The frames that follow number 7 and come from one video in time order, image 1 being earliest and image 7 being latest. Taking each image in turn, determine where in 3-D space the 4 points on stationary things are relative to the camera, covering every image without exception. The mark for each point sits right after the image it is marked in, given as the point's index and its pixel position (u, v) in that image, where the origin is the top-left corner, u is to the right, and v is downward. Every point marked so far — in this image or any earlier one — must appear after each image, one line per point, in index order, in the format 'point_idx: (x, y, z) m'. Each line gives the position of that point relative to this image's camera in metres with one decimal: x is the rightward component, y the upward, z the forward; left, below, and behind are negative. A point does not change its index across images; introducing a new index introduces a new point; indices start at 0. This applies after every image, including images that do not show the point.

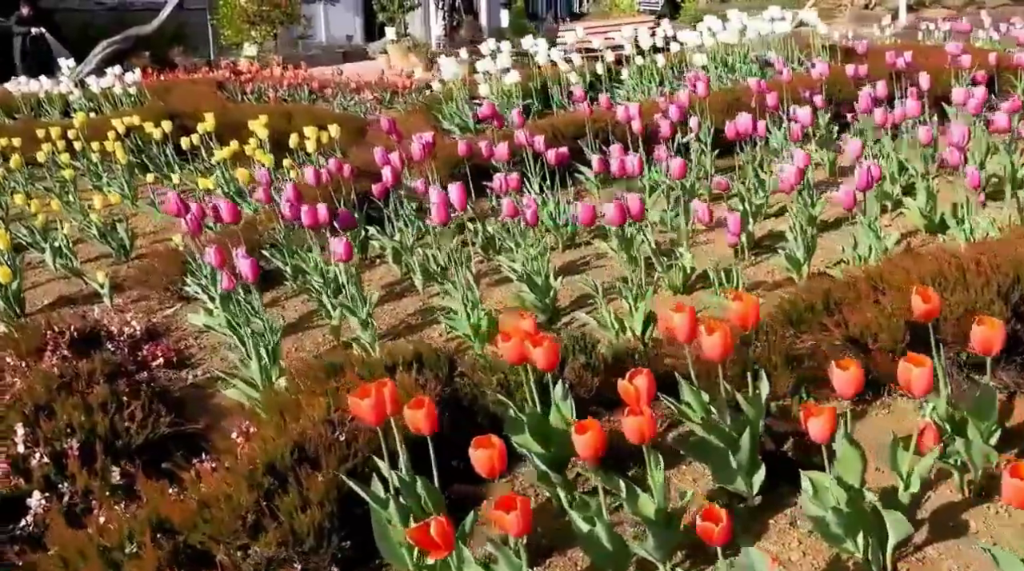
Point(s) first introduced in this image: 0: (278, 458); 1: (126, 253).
0: (-0.6, -0.4, +2.6) m
1: (-2.2, +0.2, +6.0) m
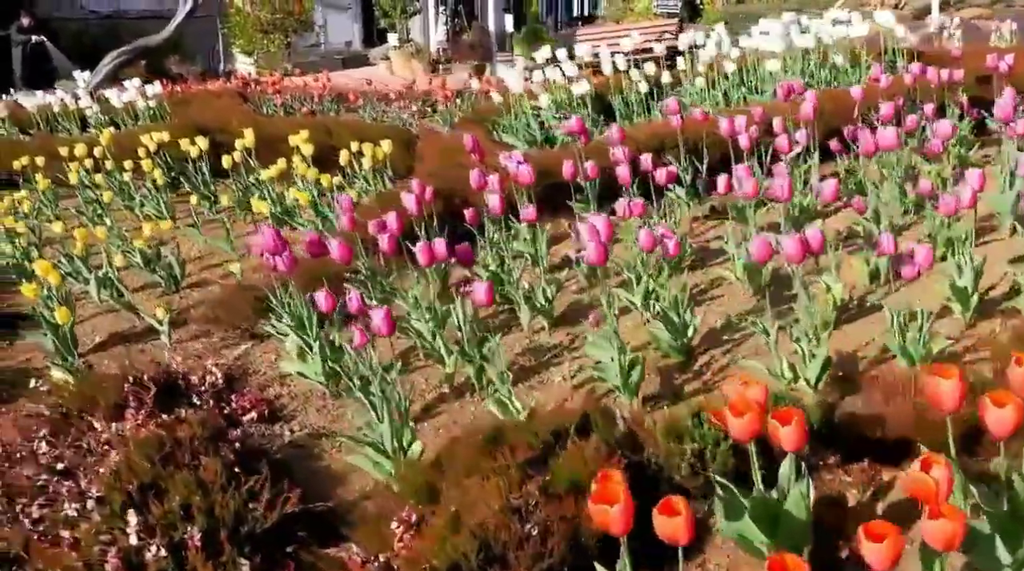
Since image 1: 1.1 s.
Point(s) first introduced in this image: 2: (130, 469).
0: (-0.1, -0.6, +2.2) m
1: (-1.7, 0.0, +5.5) m
2: (-1.0, -0.5, +2.8) m
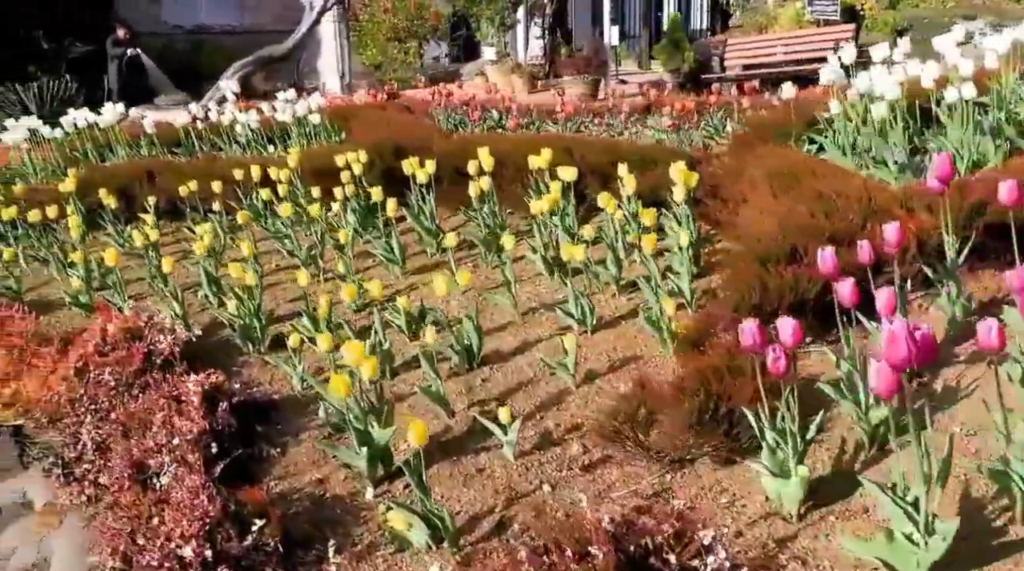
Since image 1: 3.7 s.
0: (+1.3, -0.8, +0.7) m
1: (-0.1, -0.3, +4.1) m
2: (+0.5, -0.7, +1.3) m
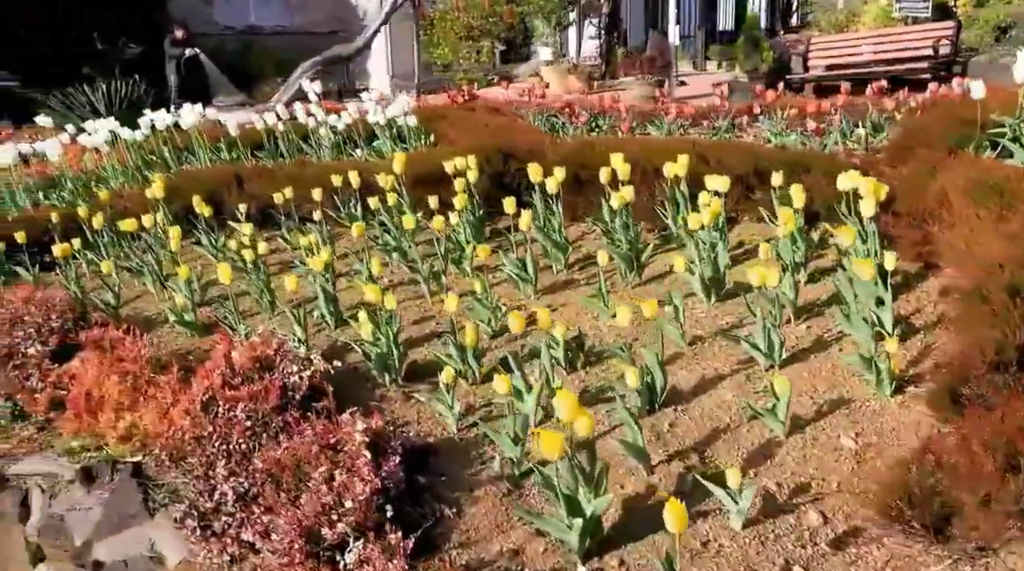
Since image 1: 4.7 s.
0: (+1.8, -0.9, +0.1) m
1: (+0.5, -0.4, +3.6) m
2: (+1.0, -0.8, +0.7) m
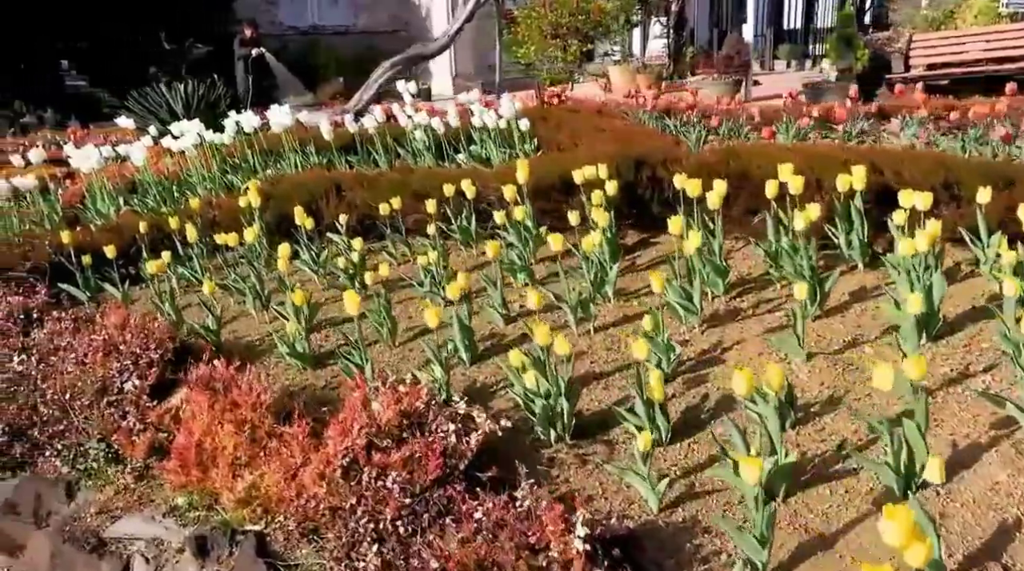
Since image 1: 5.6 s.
0: (+2.3, -1.1, -0.7) m
1: (+1.1, -0.5, +2.8) m
2: (+1.5, -1.0, -0.1) m
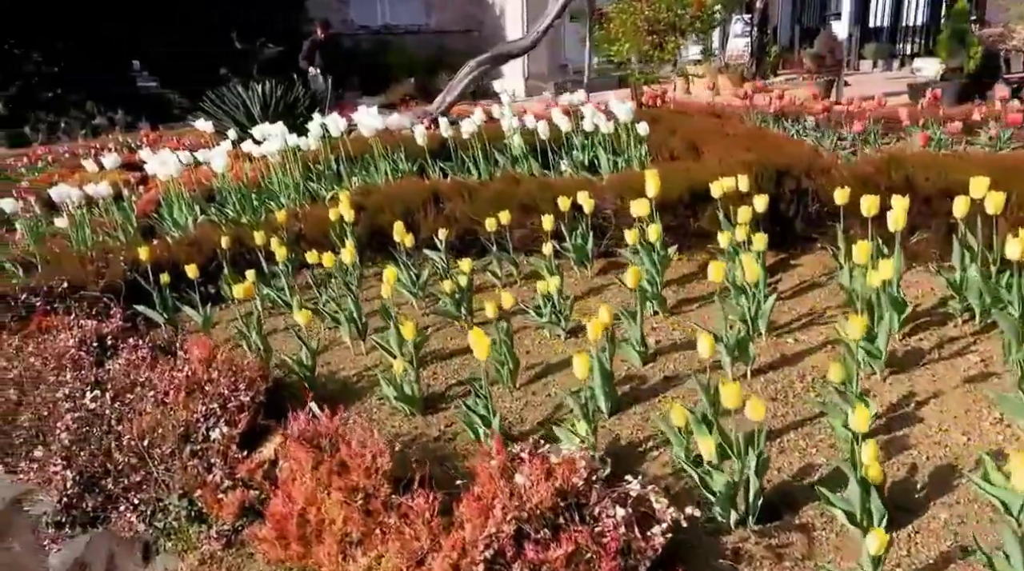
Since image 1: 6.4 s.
0: (+2.5, -1.2, -1.5) m
1: (+1.5, -0.7, +2.1) m
2: (+1.7, -1.1, -0.8) m
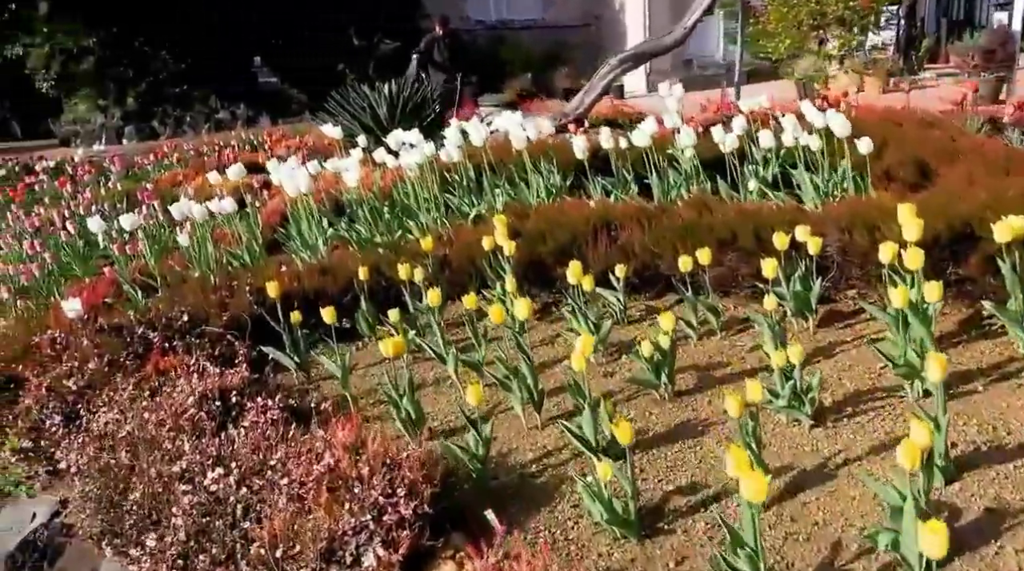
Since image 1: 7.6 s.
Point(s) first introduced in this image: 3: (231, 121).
0: (+2.6, -1.5, -2.8) m
1: (+2.0, -0.9, +0.8) m
2: (+1.9, -1.4, -2.0) m
3: (-4.0, +2.2, +15.0) m
